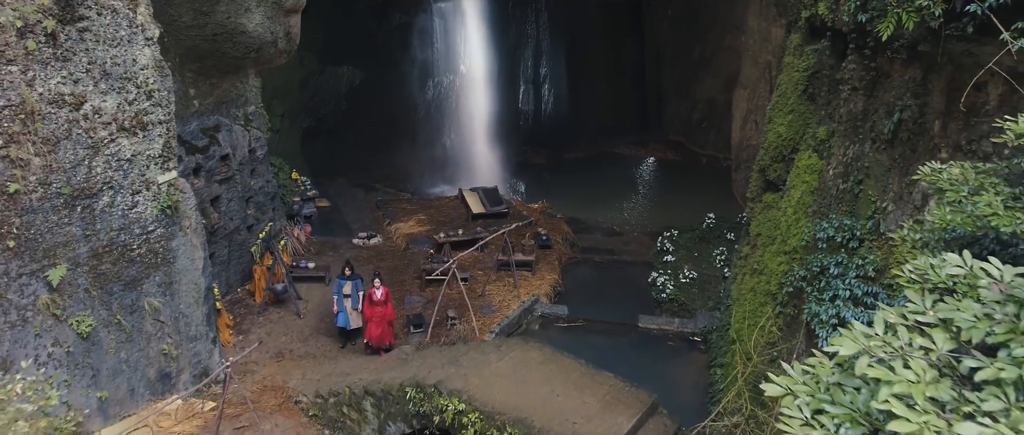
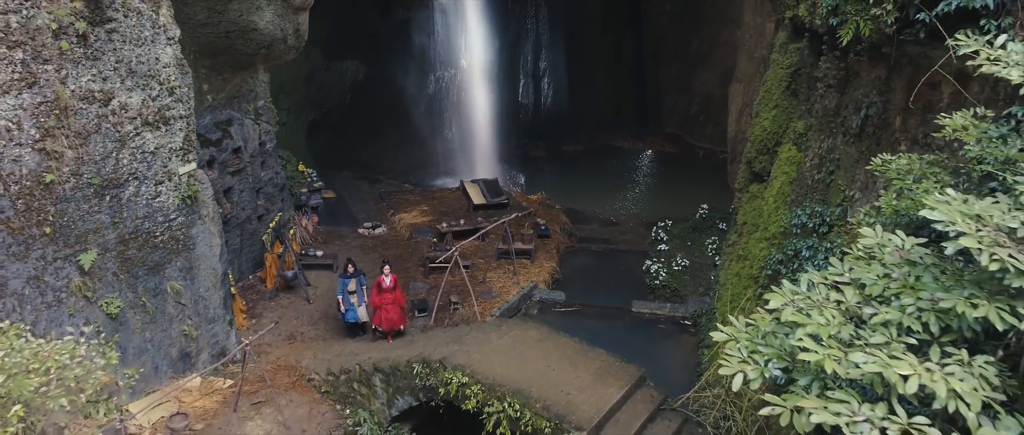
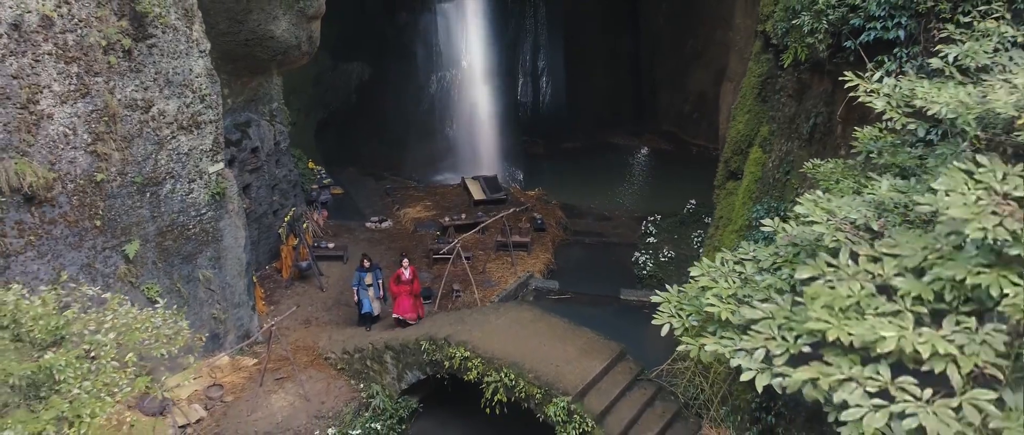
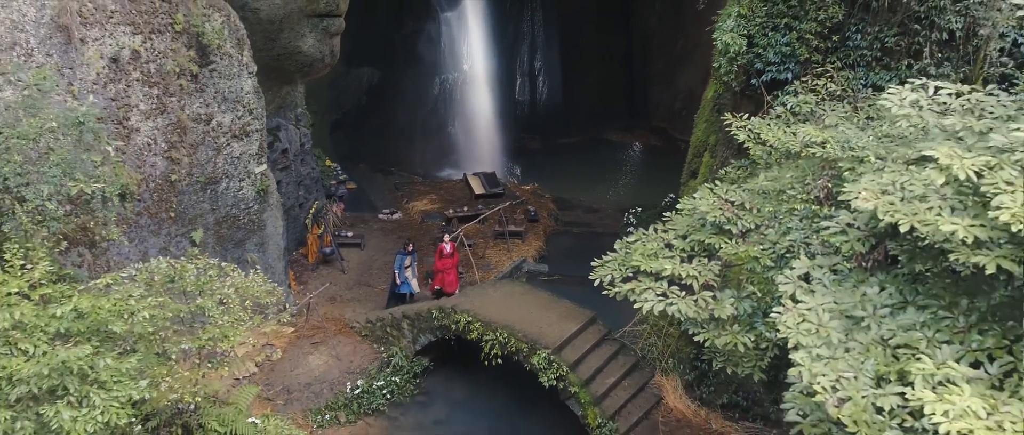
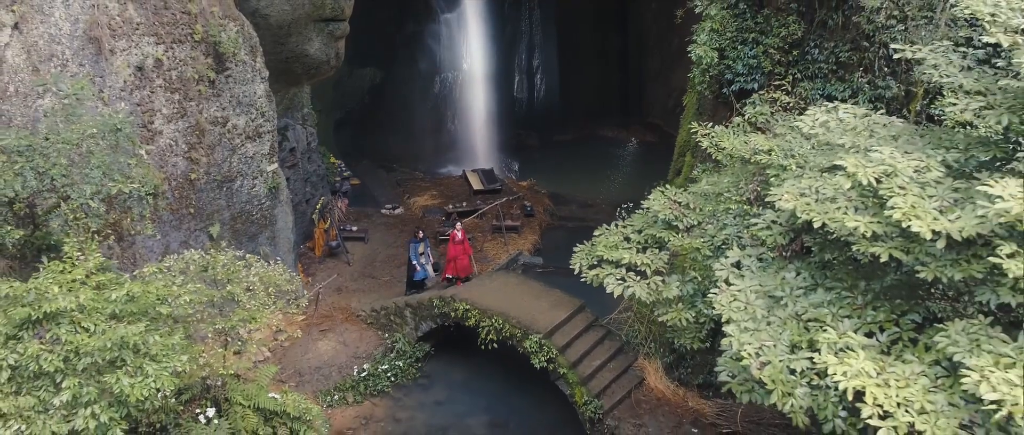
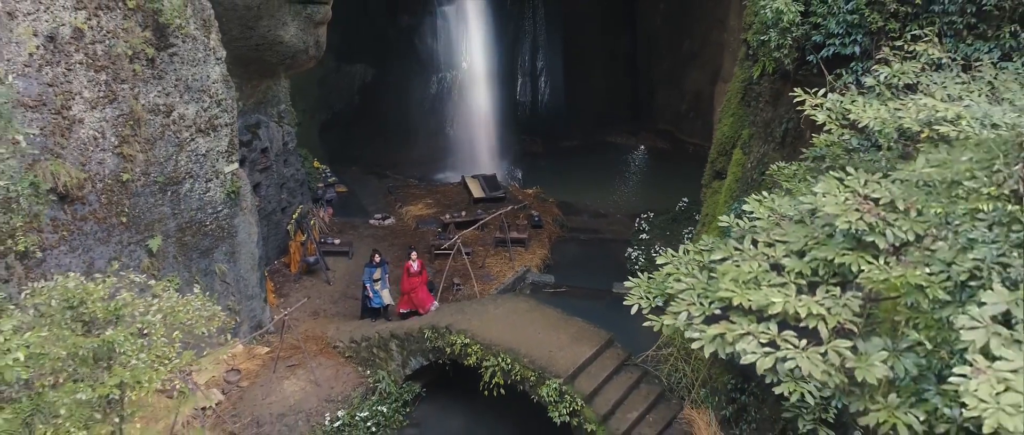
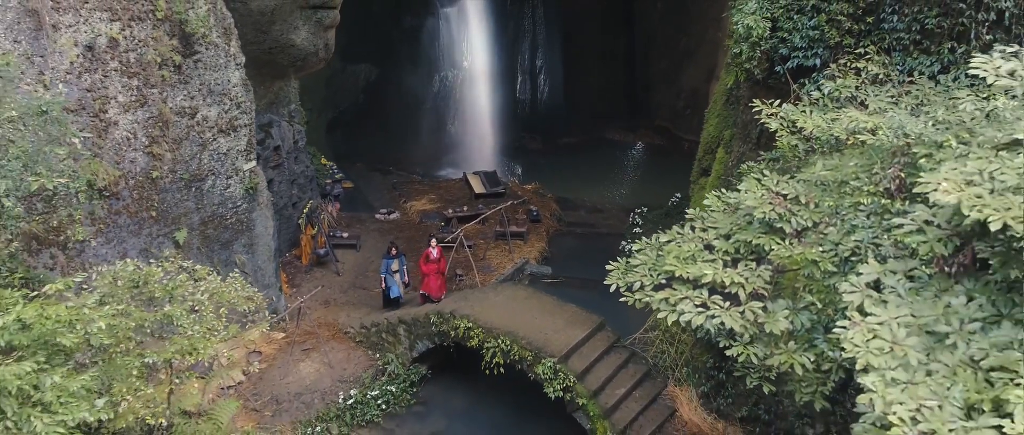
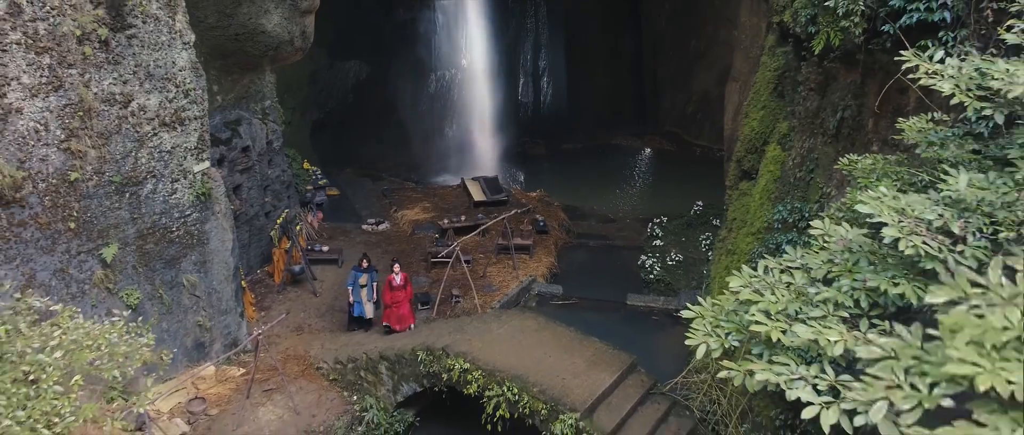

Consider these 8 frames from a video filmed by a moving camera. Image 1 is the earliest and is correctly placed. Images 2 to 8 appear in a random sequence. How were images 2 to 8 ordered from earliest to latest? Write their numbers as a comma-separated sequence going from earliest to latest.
2, 8, 3, 6, 7, 4, 5
